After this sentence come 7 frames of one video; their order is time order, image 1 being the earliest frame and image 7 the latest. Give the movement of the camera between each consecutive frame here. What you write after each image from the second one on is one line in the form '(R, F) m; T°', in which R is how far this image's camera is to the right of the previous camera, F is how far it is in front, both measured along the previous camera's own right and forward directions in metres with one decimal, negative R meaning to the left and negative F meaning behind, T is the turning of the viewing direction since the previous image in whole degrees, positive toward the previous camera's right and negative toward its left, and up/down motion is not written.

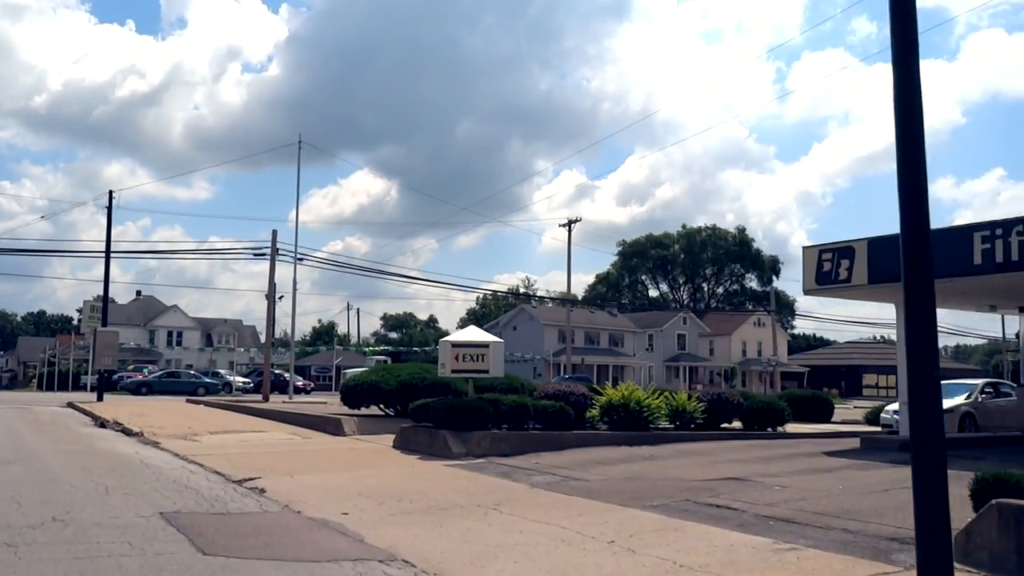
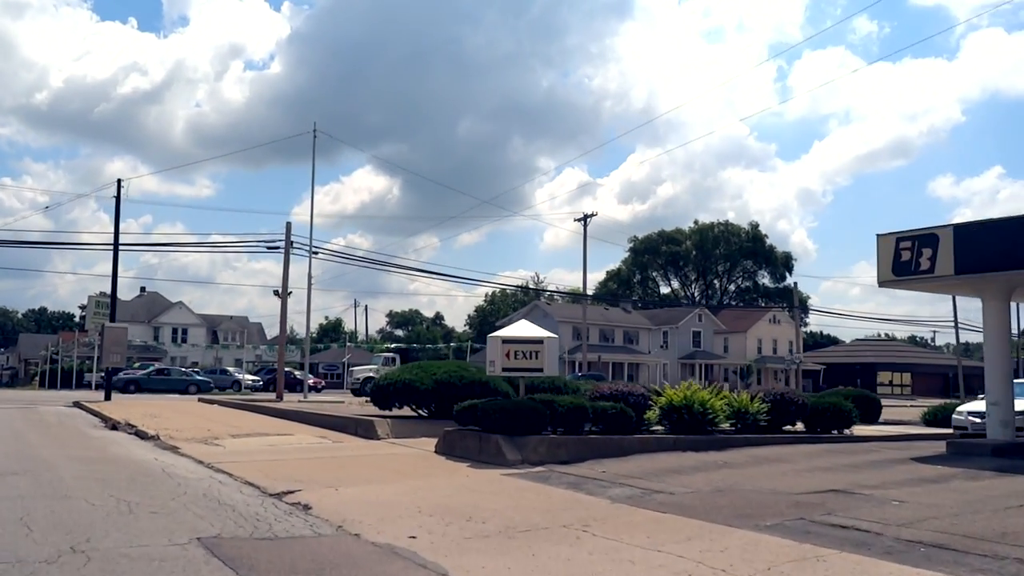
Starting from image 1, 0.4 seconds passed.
(-1.0, +1.8) m; 0°
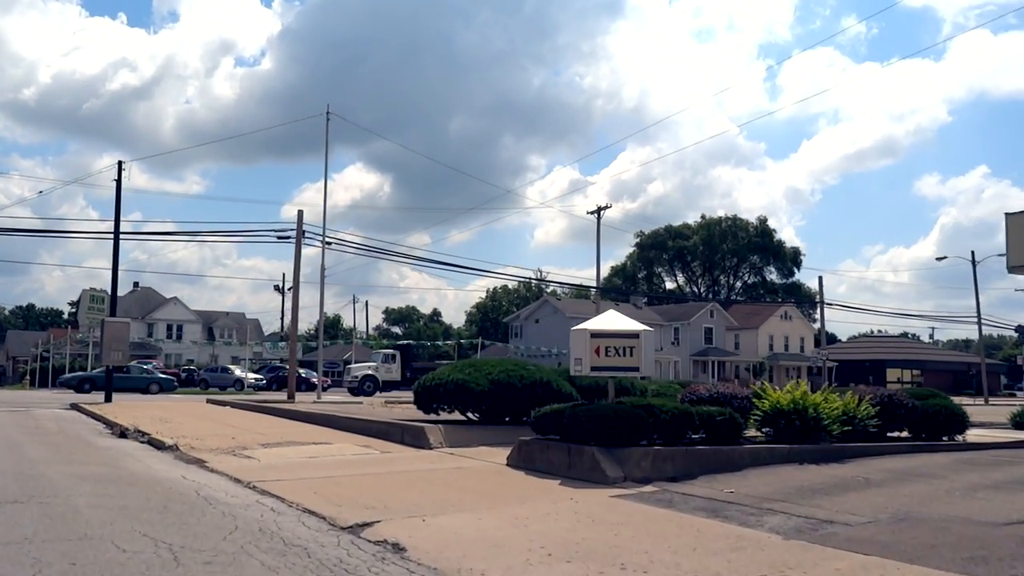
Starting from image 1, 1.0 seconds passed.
(-1.6, +2.8) m; +1°
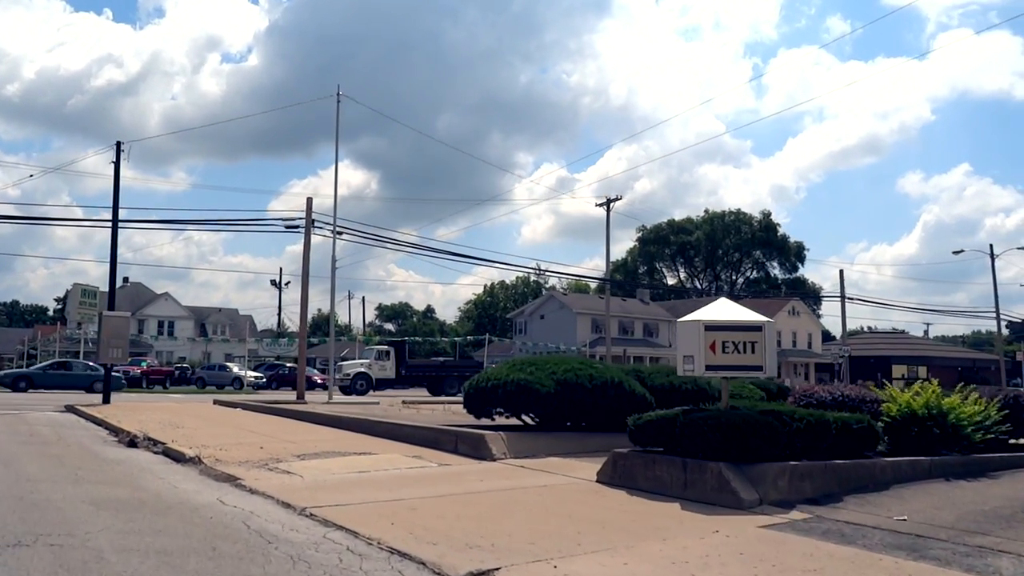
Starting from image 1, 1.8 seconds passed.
(-1.5, +2.5) m; +1°
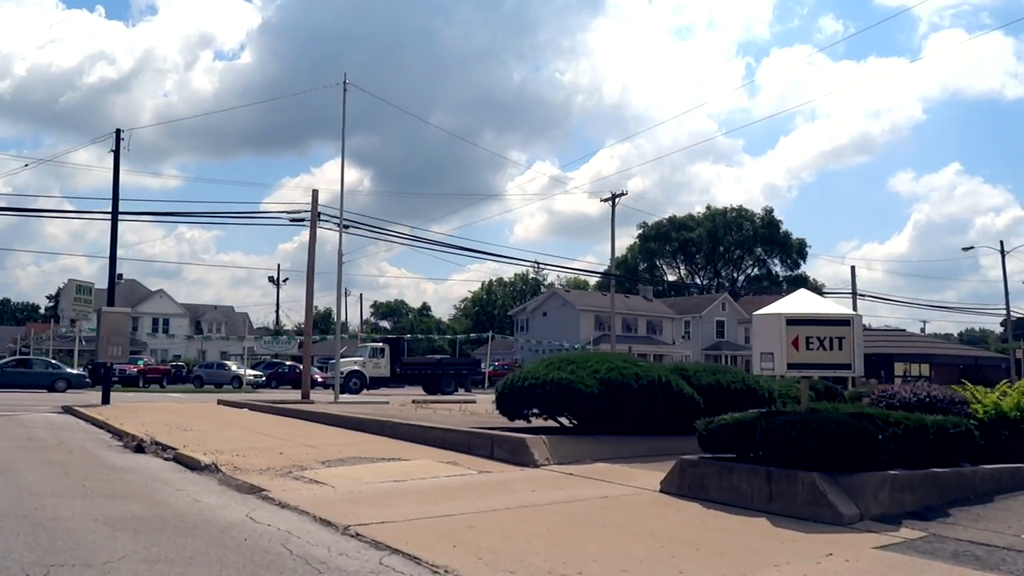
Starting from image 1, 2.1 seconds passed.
(-0.8, +1.3) m; 0°
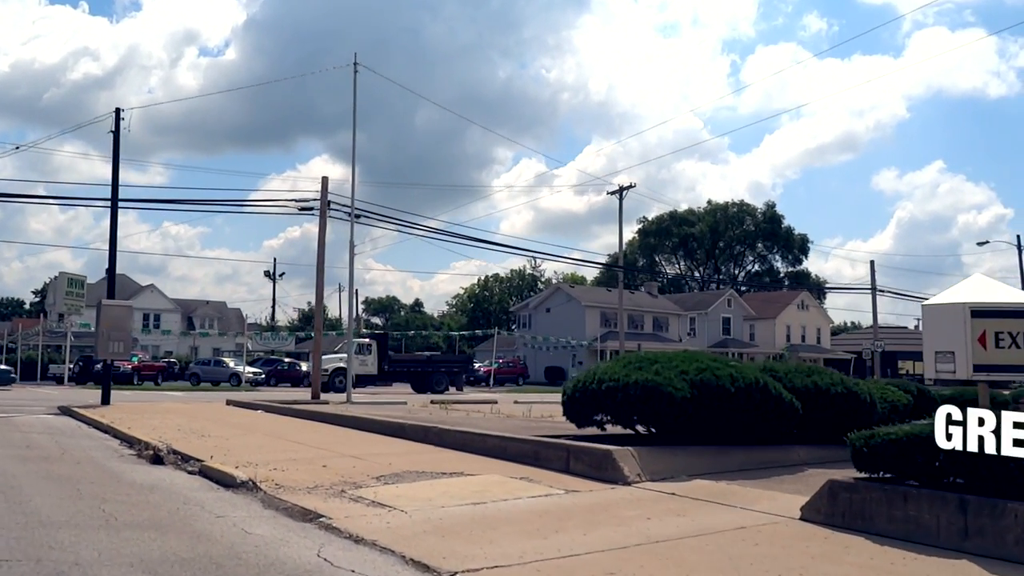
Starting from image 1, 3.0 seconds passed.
(-1.3, +2.2) m; +1°
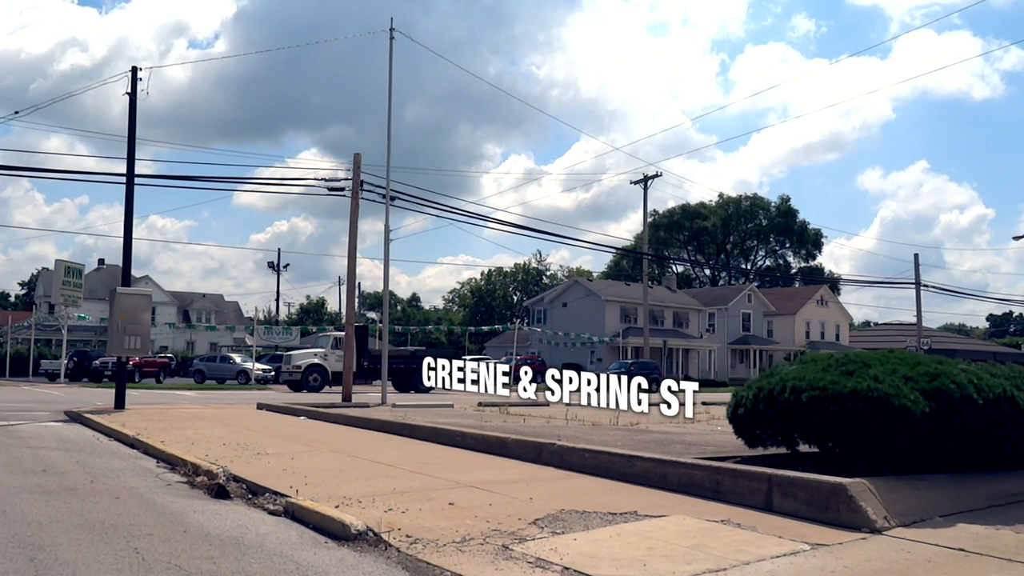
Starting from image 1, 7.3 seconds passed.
(-2.2, +3.4) m; +1°
